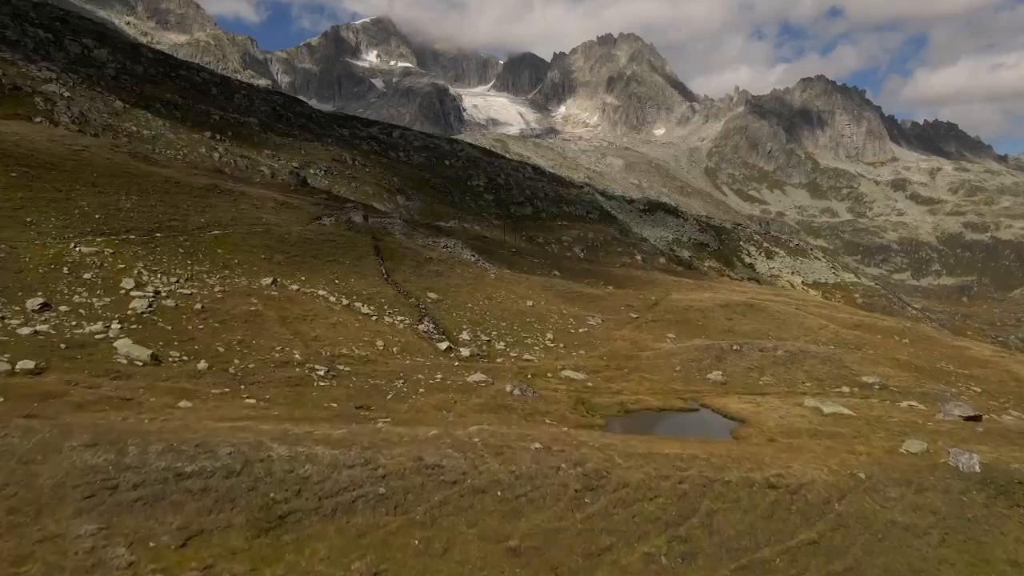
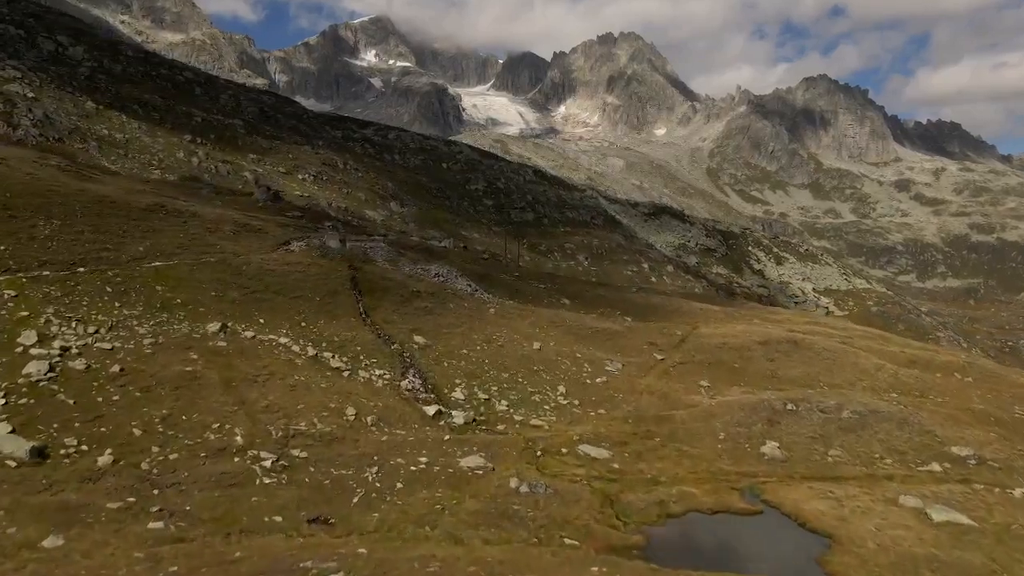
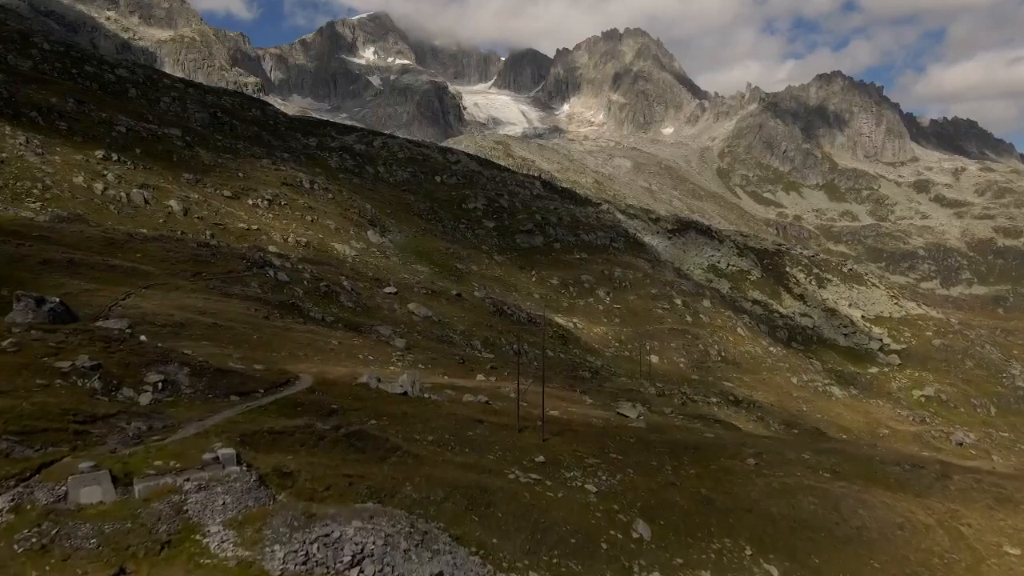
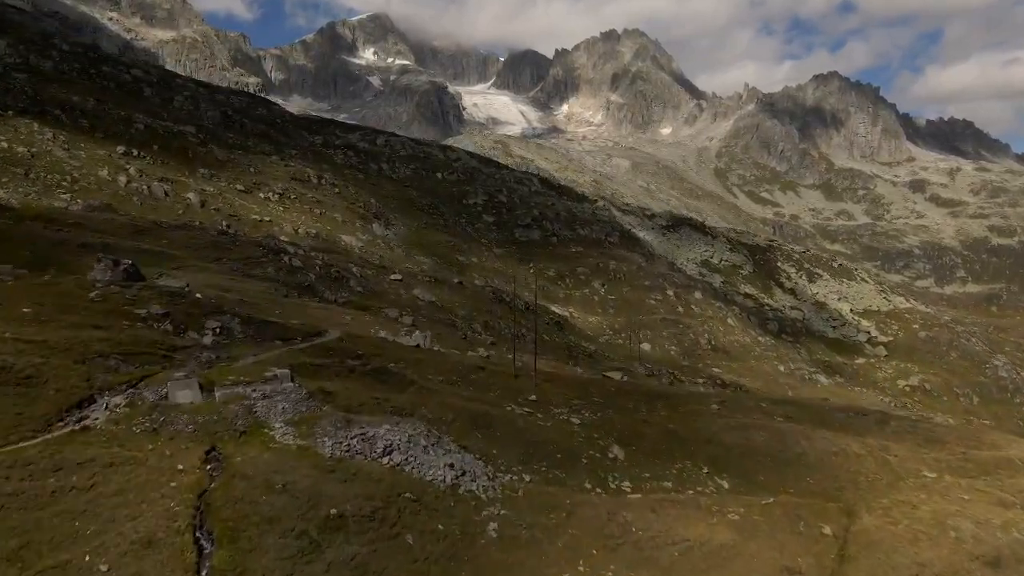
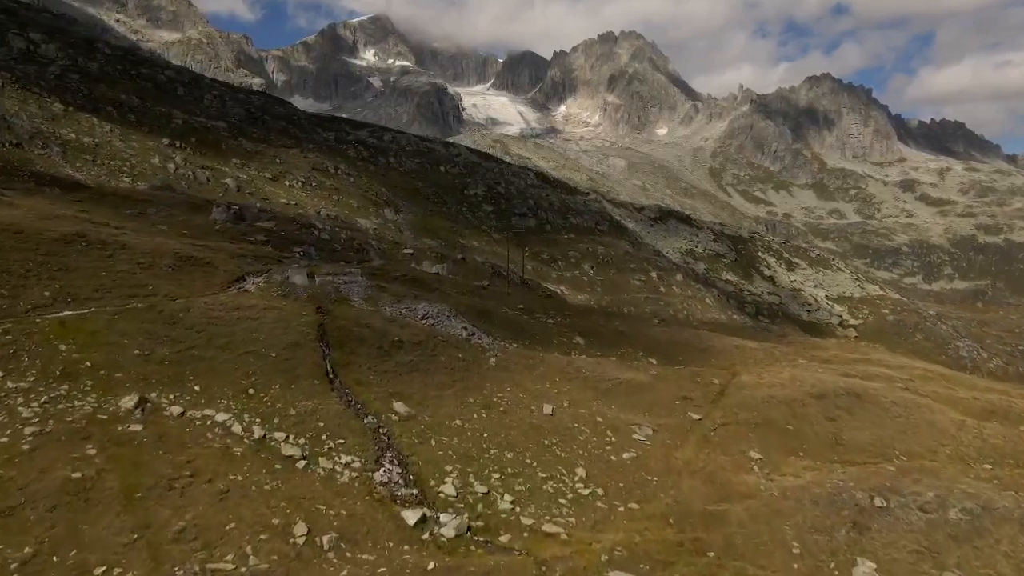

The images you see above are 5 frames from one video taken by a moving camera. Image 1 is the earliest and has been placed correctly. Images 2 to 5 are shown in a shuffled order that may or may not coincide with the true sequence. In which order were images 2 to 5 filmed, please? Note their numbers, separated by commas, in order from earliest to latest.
2, 5, 4, 3
